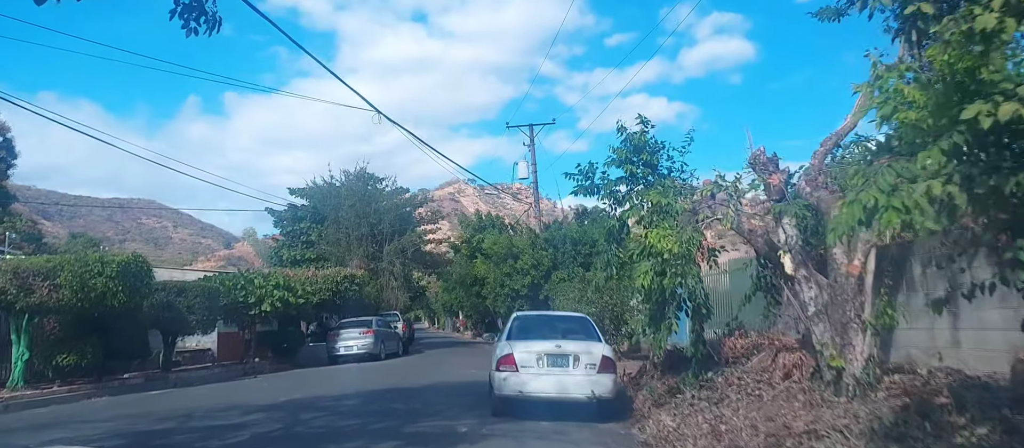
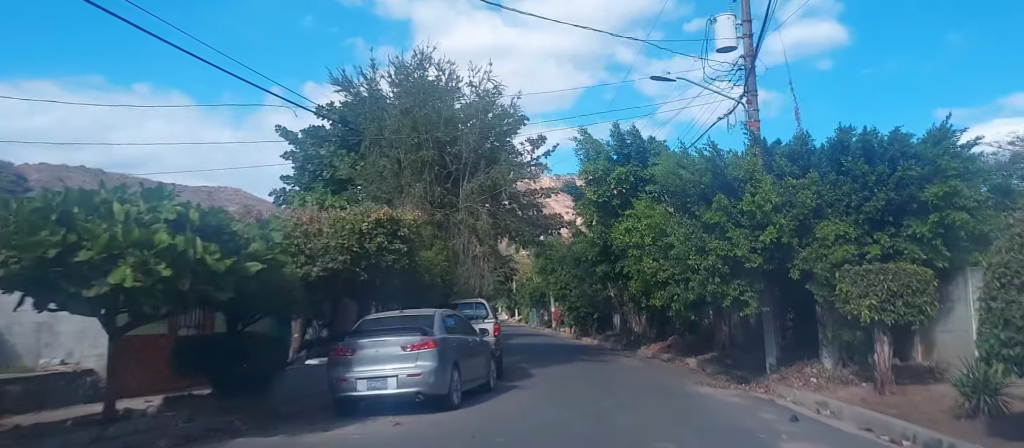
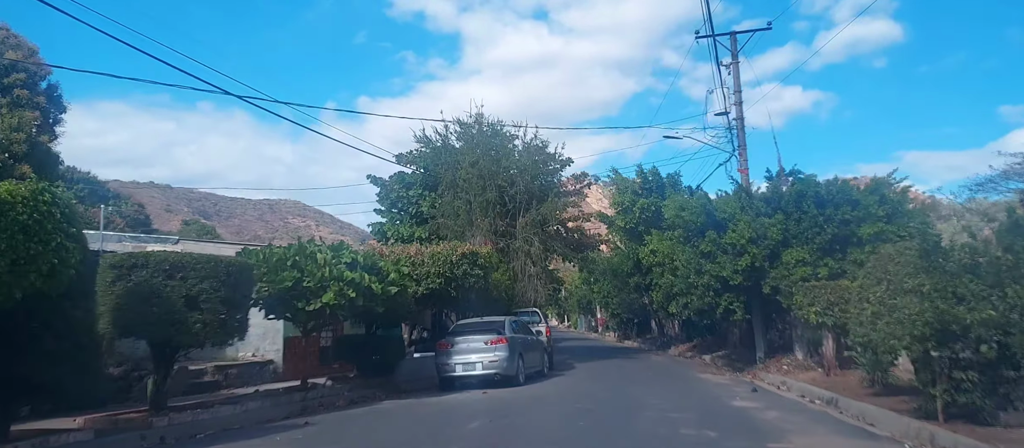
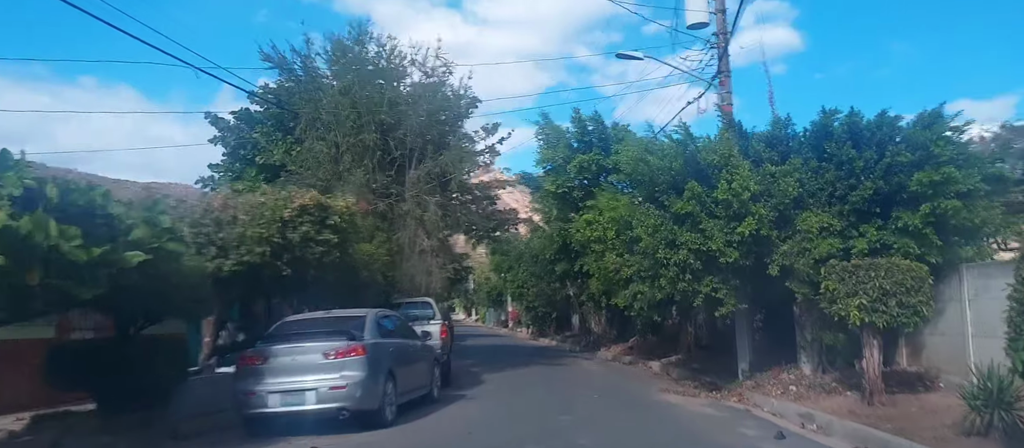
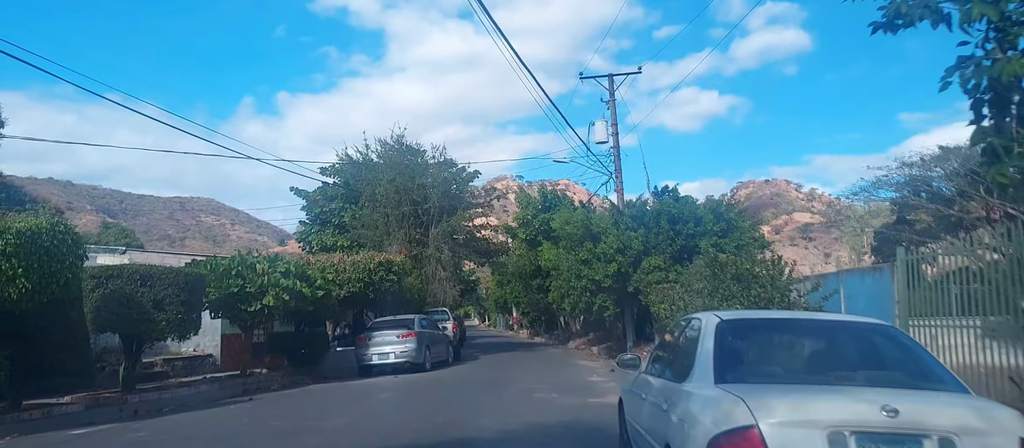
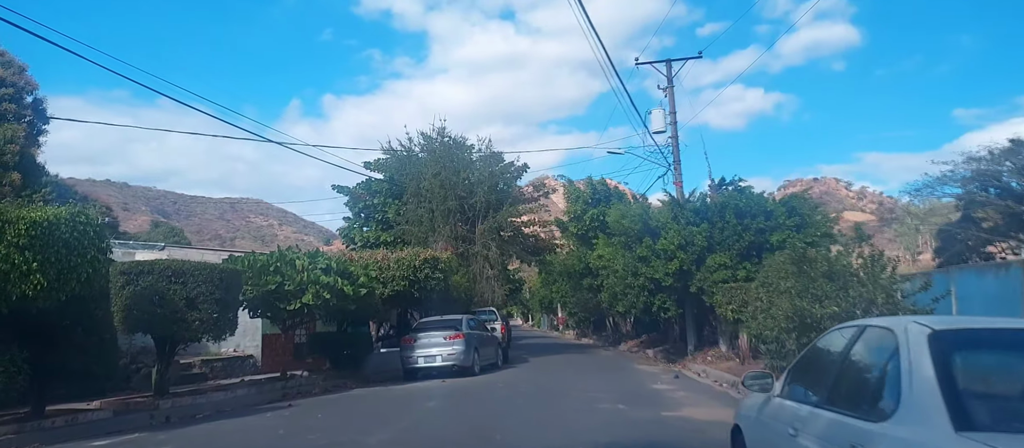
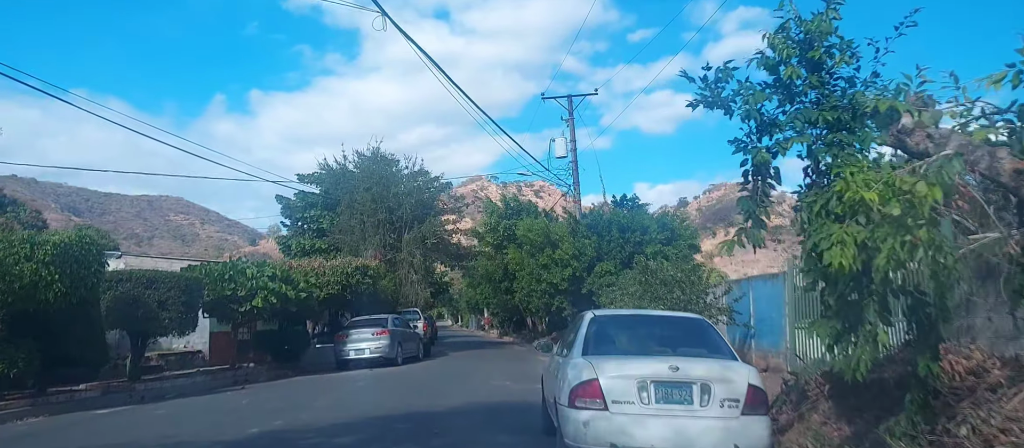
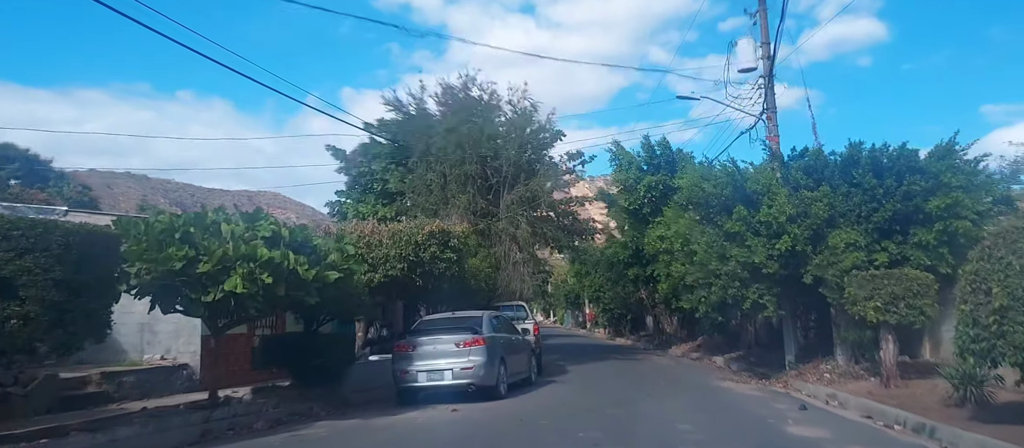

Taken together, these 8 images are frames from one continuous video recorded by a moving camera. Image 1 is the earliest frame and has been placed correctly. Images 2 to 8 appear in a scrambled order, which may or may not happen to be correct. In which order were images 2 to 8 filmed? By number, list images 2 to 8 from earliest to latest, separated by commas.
7, 5, 6, 3, 8, 2, 4
